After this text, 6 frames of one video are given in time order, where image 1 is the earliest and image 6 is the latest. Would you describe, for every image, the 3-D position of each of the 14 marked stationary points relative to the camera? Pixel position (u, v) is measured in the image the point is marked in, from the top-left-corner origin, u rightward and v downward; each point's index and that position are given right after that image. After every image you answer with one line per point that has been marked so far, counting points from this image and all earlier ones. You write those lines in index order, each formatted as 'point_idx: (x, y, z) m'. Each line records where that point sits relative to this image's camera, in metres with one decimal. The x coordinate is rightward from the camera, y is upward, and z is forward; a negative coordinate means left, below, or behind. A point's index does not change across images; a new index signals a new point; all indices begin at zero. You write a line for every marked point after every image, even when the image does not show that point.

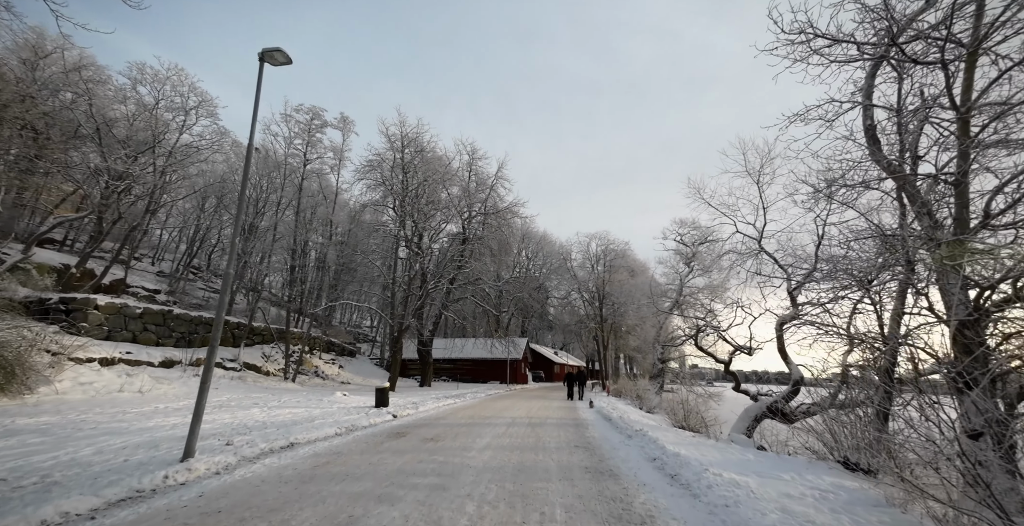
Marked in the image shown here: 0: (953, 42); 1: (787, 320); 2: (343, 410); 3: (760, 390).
0: (+6.6, +3.3, +7.3) m
1: (+6.8, -1.4, +12.0) m
2: (-3.6, -3.1, +10.0) m
3: (+6.3, -3.3, +12.4) m
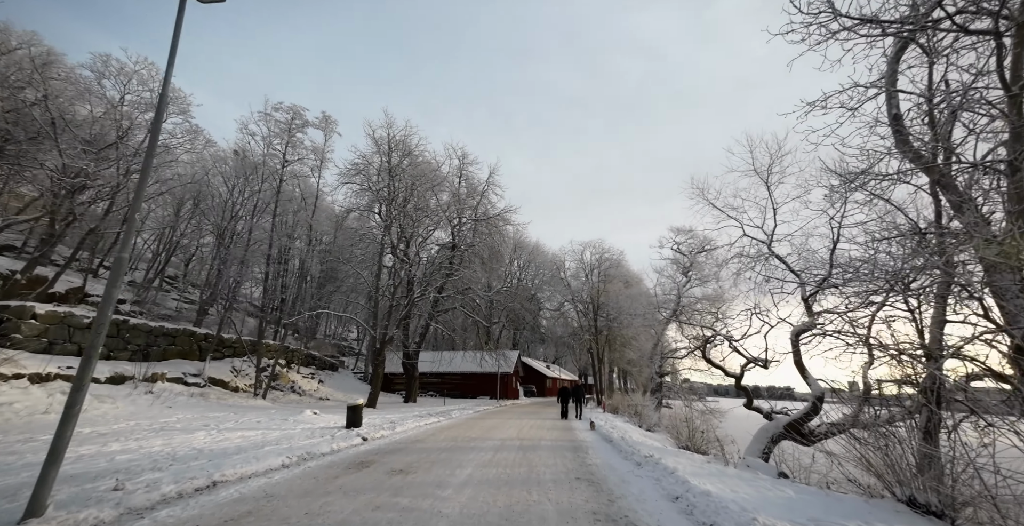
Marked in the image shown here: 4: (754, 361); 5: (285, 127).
0: (+6.5, +3.4, +6.3) m
1: (+6.6, -1.5, +10.9) m
2: (-3.8, -3.1, +8.8) m
3: (+6.1, -3.4, +11.3) m
4: (+5.1, -2.1, +10.2) m
5: (-9.5, +5.7, +19.8) m
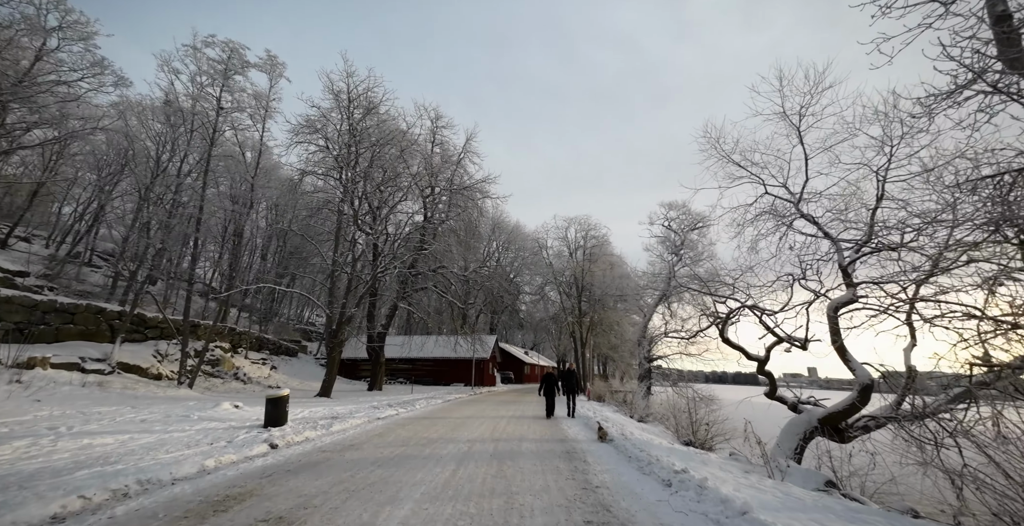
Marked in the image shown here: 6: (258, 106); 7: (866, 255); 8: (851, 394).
0: (+6.3, +4.0, +4.1) m
1: (+6.1, -0.7, +8.9) m
2: (-4.2, -2.3, +6.3) m
3: (+5.6, -2.6, +9.2) m
4: (+4.6, -1.3, +8.0) m
5: (-10.3, +6.8, +16.8) m
6: (-9.1, +5.6, +17.3) m
7: (+6.7, +0.1, +9.0) m
8: (+6.0, -2.3, +8.5) m
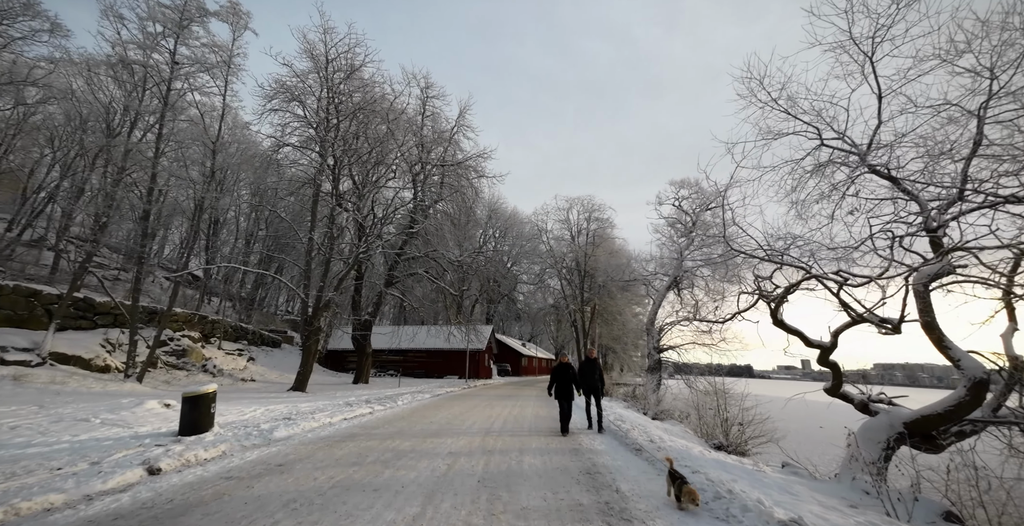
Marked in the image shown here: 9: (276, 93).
0: (+6.3, +4.6, +2.2) m
1: (+6.1, -0.2, +7.0) m
2: (-4.2, -1.7, +4.3) m
3: (+5.6, -2.0, +7.3) m
4: (+4.6, -0.7, +6.1) m
5: (-10.3, +7.5, +14.8) m
6: (-9.2, +6.3, +15.2) m
7: (+6.6, +0.7, +7.1) m
8: (+6.0, -1.7, +6.6) m
9: (-9.1, +6.5, +18.5) m
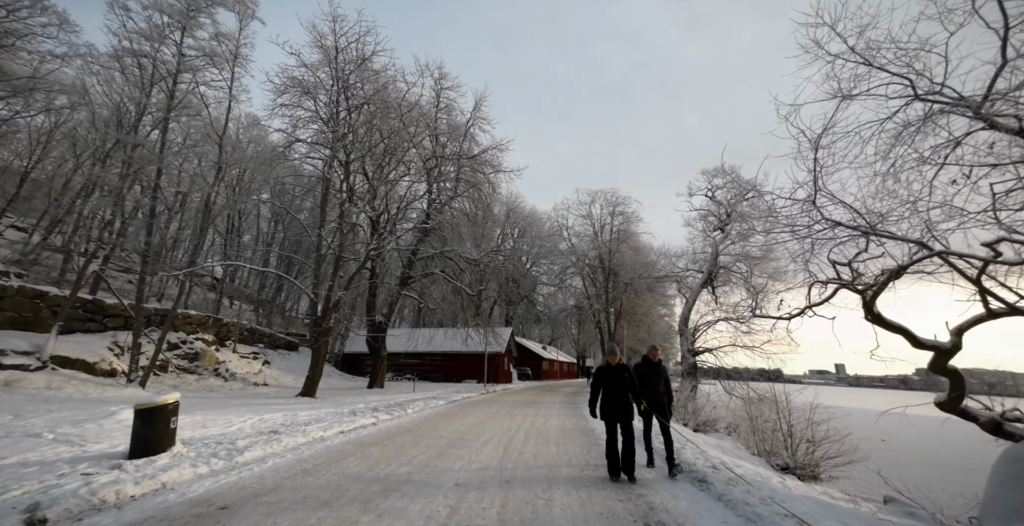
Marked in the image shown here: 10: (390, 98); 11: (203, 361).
0: (+6.3, +4.8, +0.7) m
1: (+6.4, +0.1, +5.5) m
2: (-4.0, -1.6, +3.3) m
3: (+5.9, -1.7, +5.8) m
4: (+4.9, -0.5, +4.7) m
5: (-9.7, +7.6, +14.1) m
6: (-8.6, +6.3, +14.5) m
7: (+6.9, +1.0, +5.6) m
8: (+6.2, -1.5, +5.1) m
9: (-8.3, +6.6, +17.7) m
10: (-4.8, +6.5, +18.8) m
11: (-10.8, -3.4, +16.7) m
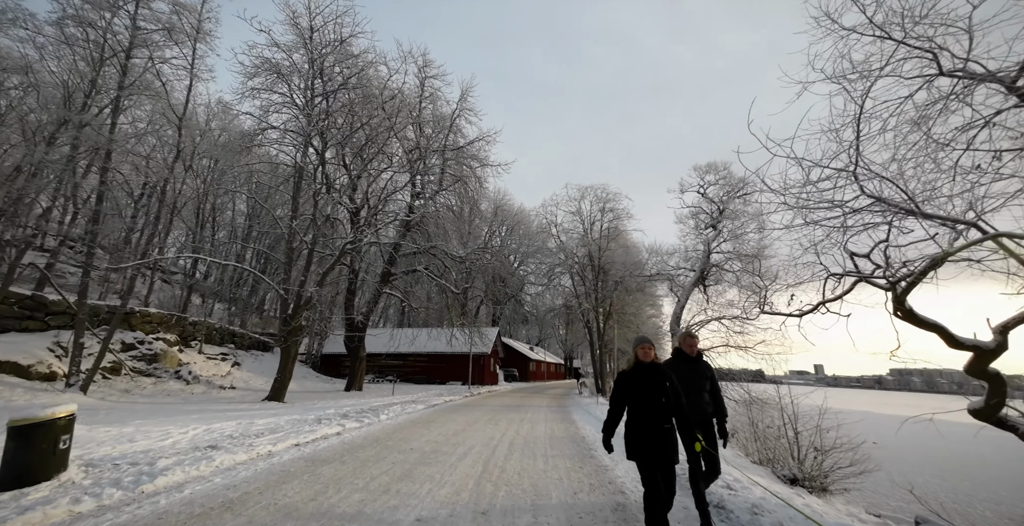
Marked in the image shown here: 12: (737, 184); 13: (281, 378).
0: (+6.2, +5.0, 0.0) m
1: (+6.2, +0.2, +4.7) m
2: (-4.2, -1.4, +2.3) m
3: (+5.7, -1.6, +5.1) m
4: (+4.7, -0.3, +3.9) m
5: (-10.1, +7.8, +12.9) m
6: (-8.9, +6.5, +13.3) m
7: (+6.7, +1.1, +4.9) m
8: (+6.0, -1.4, +4.3) m
9: (-8.8, +6.8, +16.6) m
10: (-5.3, +6.7, +17.7) m
11: (-11.3, -3.2, +15.6) m
12: (+9.1, +3.3, +19.5) m
13: (-6.9, -3.5, +14.6) m
